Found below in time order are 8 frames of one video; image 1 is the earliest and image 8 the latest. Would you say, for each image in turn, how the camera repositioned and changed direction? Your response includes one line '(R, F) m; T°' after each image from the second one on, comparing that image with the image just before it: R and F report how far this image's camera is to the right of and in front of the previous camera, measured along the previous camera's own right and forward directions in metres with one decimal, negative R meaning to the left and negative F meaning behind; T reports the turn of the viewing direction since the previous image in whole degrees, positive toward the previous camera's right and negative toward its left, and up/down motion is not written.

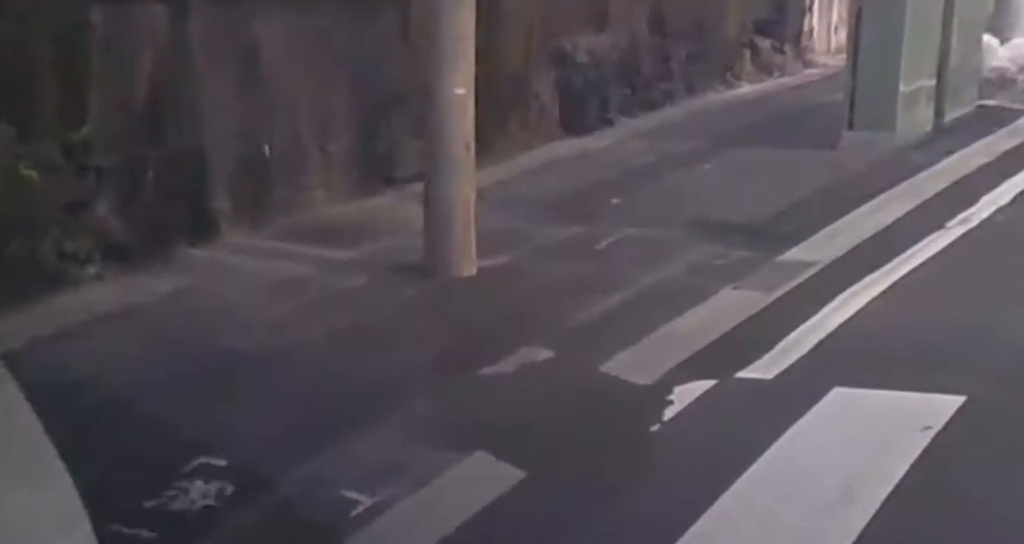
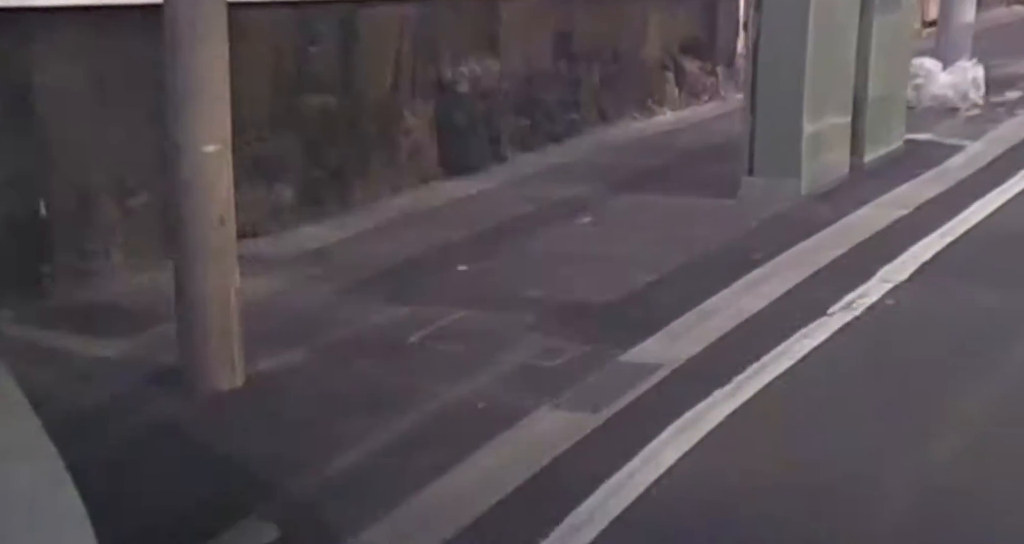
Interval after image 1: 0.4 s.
(+1.0, +1.4) m; 0°
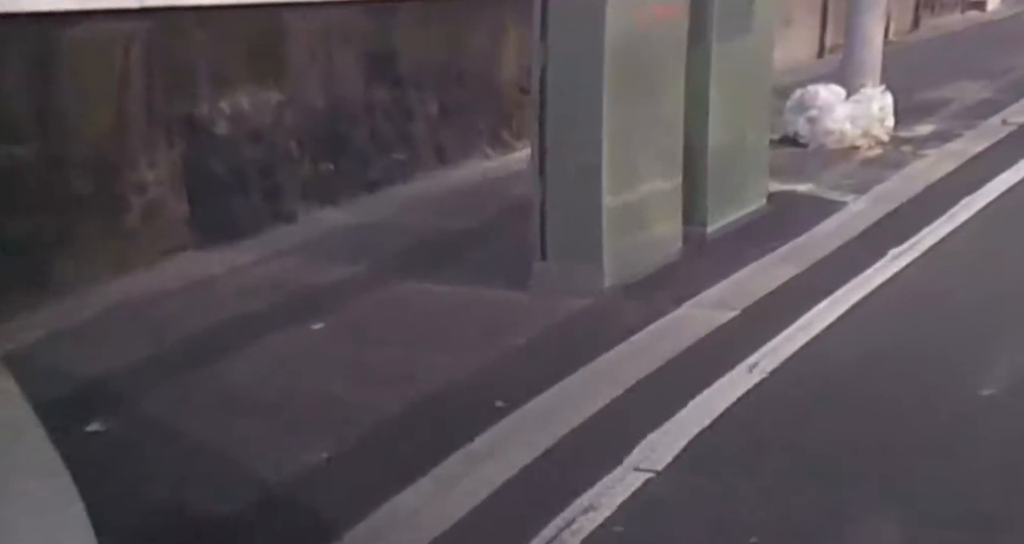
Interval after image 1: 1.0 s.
(+1.4, +2.2) m; +1°
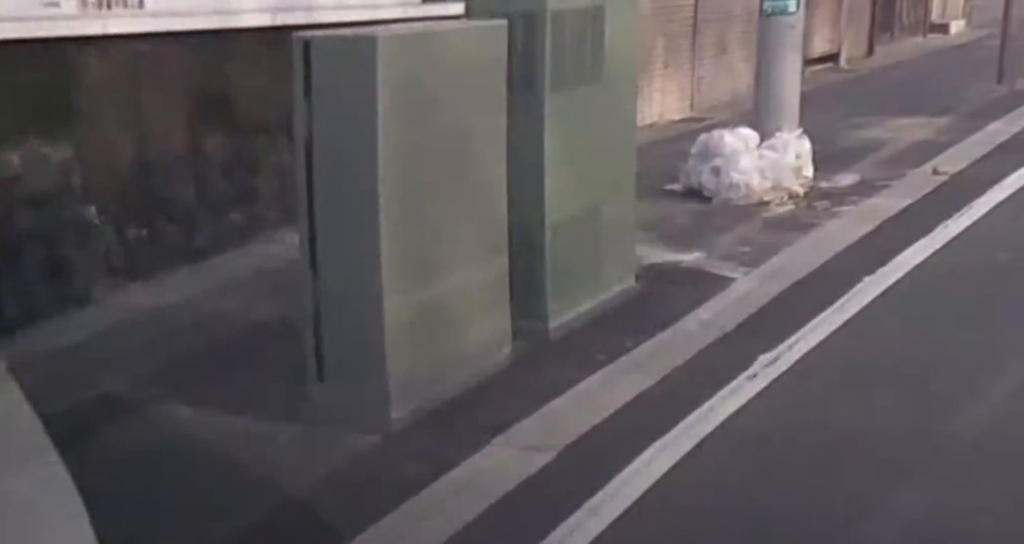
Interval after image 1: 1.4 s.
(+0.9, +1.5) m; +1°
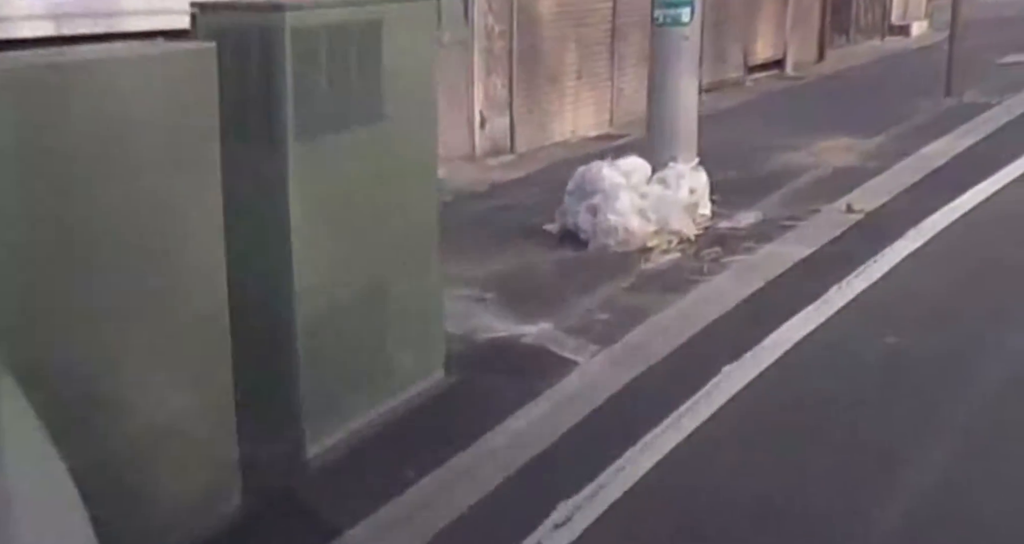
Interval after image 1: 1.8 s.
(+0.9, +1.5) m; +1°
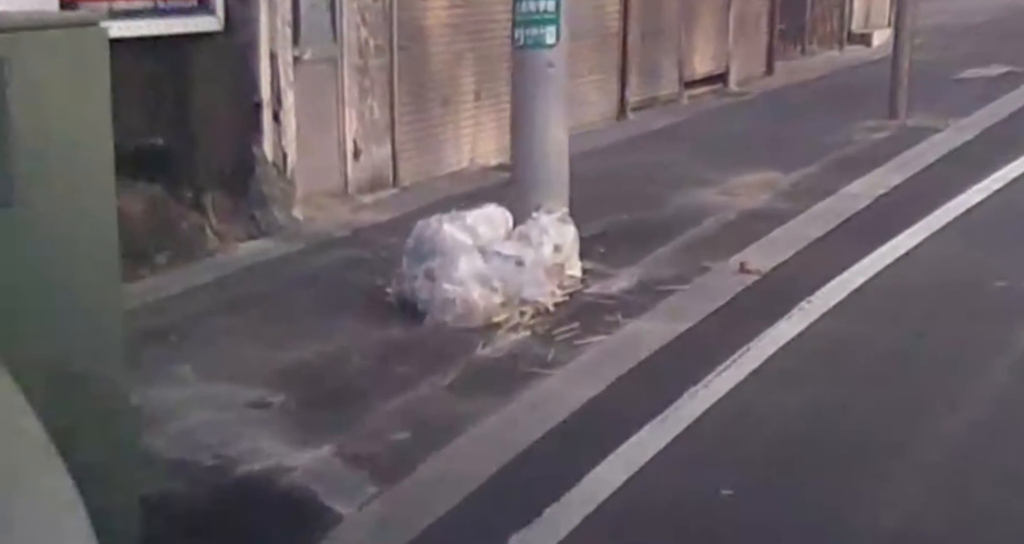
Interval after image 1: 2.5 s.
(+0.8, +1.5) m; +1°
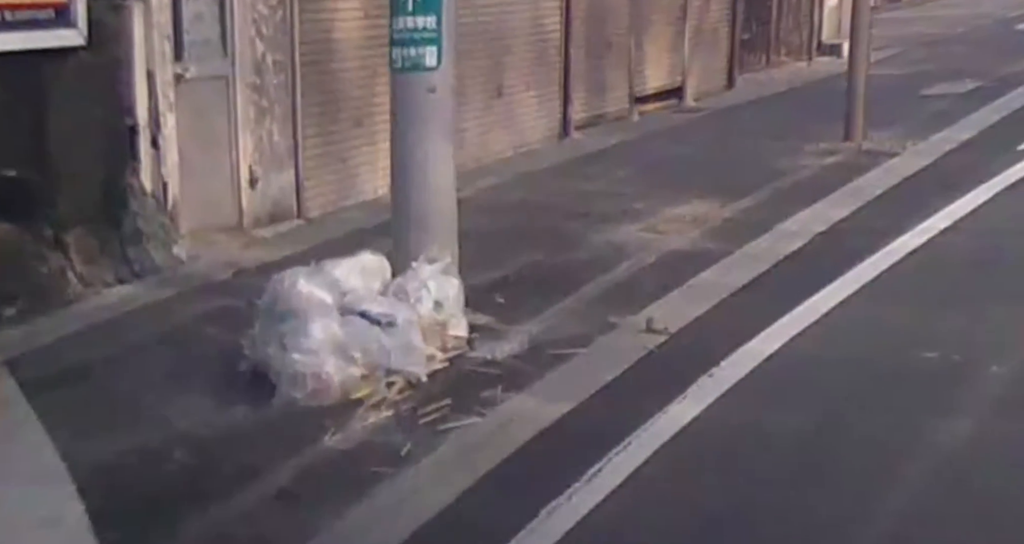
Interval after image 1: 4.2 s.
(+0.5, +1.0) m; +1°
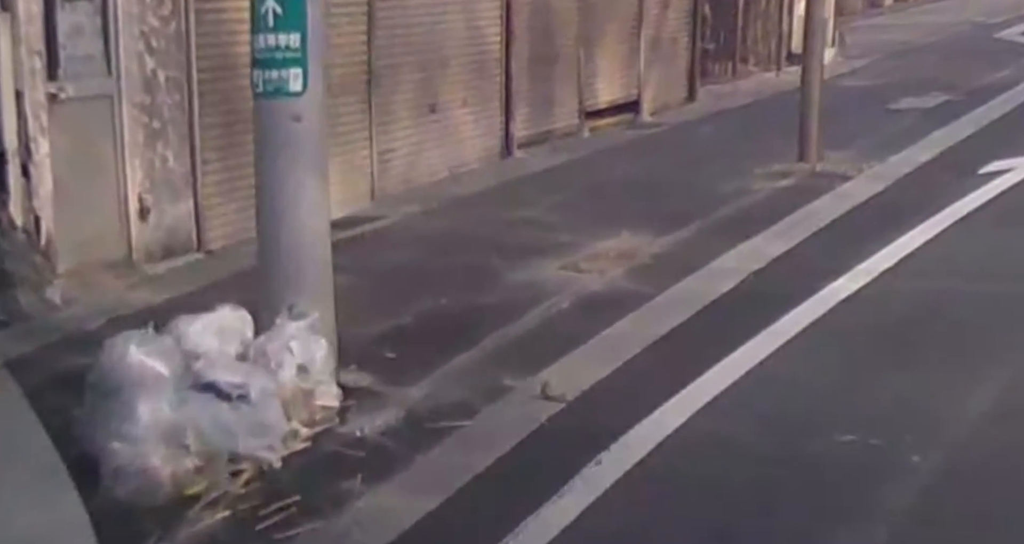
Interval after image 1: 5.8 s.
(+0.4, +0.9) m; +1°
